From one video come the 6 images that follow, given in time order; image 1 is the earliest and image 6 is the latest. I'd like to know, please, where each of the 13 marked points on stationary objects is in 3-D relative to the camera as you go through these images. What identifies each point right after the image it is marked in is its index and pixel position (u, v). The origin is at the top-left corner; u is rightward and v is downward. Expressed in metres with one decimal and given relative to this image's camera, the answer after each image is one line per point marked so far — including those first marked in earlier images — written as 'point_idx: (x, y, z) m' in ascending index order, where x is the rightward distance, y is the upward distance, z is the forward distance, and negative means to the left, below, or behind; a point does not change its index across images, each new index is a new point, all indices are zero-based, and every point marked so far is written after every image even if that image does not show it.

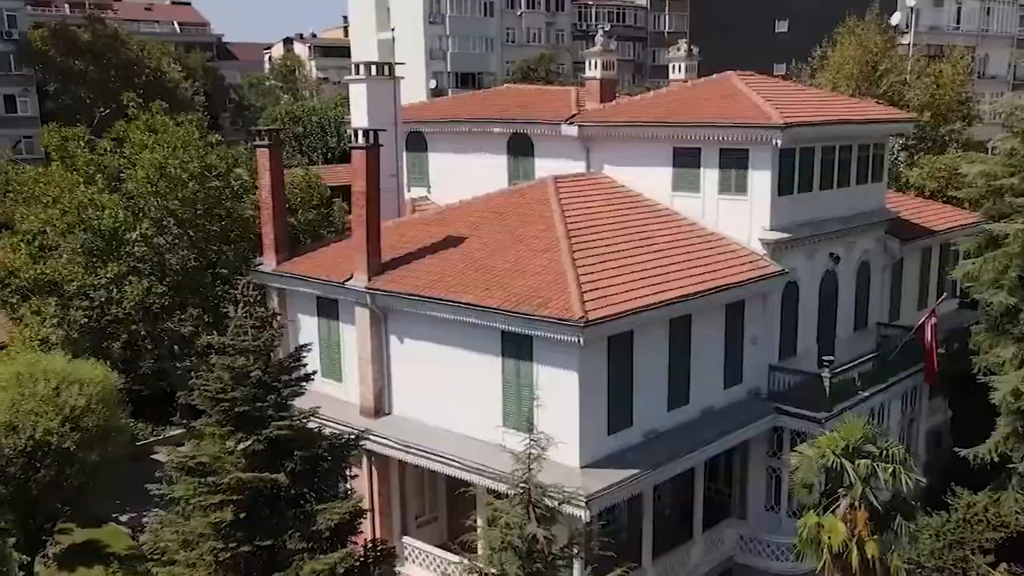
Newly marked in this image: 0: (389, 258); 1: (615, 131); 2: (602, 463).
0: (-2.2, +0.5, +17.2) m
1: (+2.1, +3.2, +19.2) m
2: (+1.4, -2.7, +14.5) m
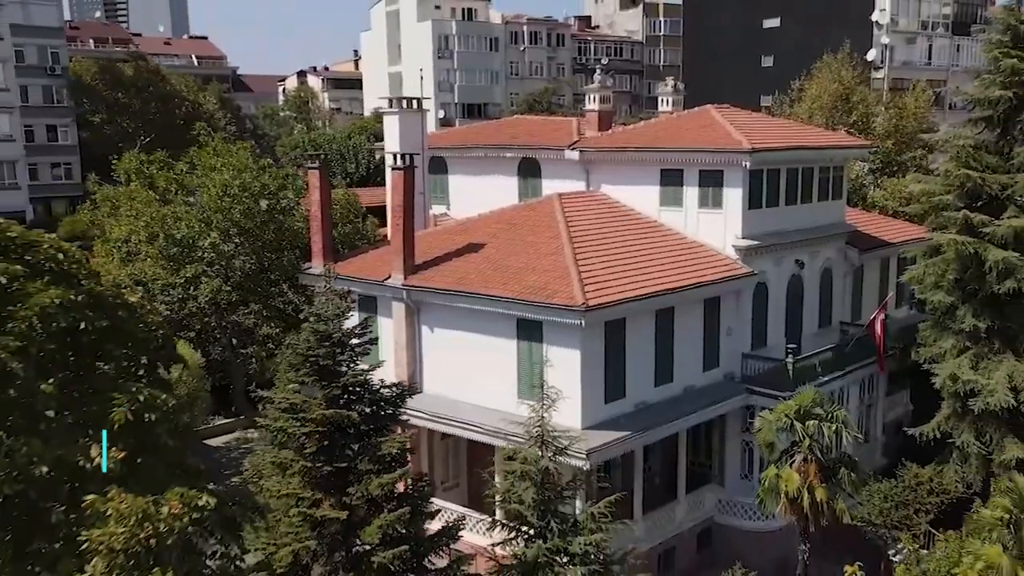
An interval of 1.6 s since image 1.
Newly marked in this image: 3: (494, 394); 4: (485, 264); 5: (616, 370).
0: (-2.0, +0.6, +20.4) m
1: (+2.4, +3.2, +22.5) m
2: (+1.7, -2.6, +17.7) m
3: (-0.3, -2.1, +18.8) m
4: (-0.6, +0.5, +19.4) m
5: (+2.0, -1.6, +18.1) m
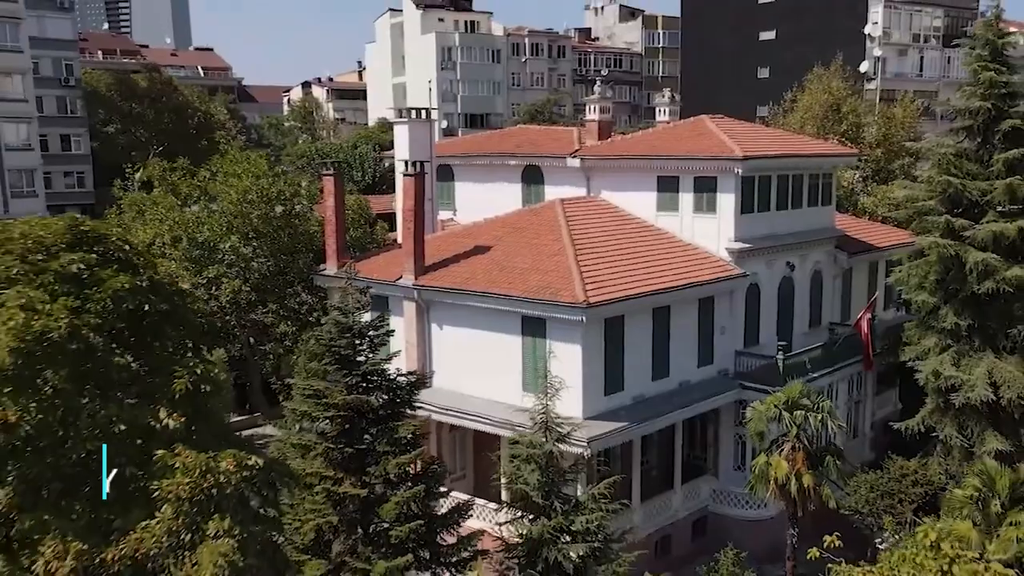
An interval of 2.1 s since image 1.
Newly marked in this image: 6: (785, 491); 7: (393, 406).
0: (-1.9, +0.6, +21.6) m
1: (+2.5, +3.1, +23.7) m
2: (+1.8, -2.6, +18.8) m
3: (-0.2, -2.1, +19.9) m
4: (-0.5, +0.5, +20.5) m
5: (+2.1, -1.6, +19.2) m
6: (+5.3, -3.9, +18.2) m
7: (-1.9, -1.9, +15.1) m
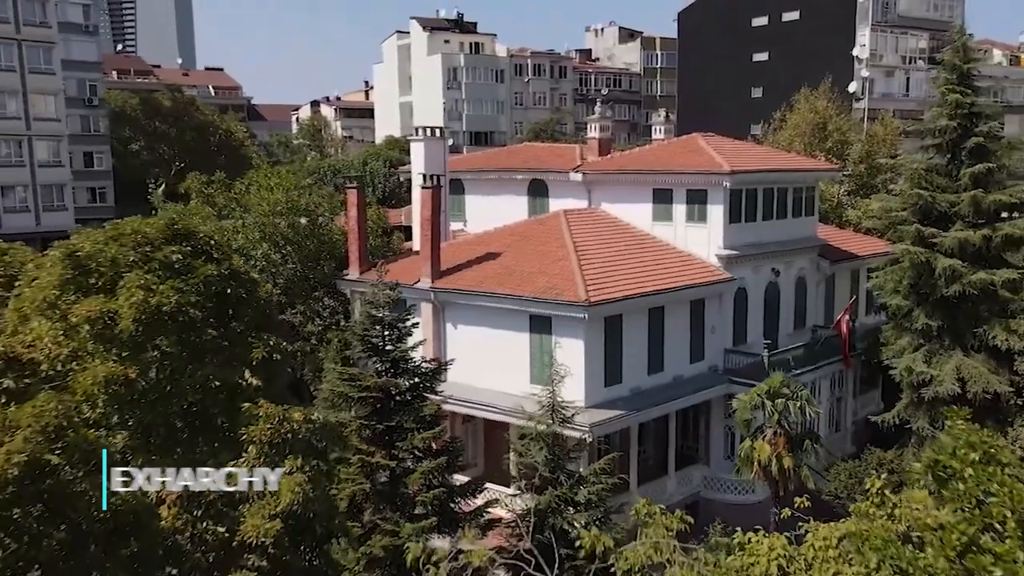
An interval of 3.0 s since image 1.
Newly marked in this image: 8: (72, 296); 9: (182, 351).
0: (-1.7, +0.5, +23.6) m
1: (+2.7, +3.0, +25.8) m
2: (+2.0, -2.6, +20.8) m
3: (0.0, -2.2, +21.9) m
4: (-0.3, +0.4, +22.5) m
5: (+2.3, -1.6, +21.2) m
6: (+5.5, -3.9, +20.2) m
7: (-1.7, -1.8, +17.1) m
8: (-4.8, -0.1, +10.3) m
9: (-3.7, -0.7, +10.7) m
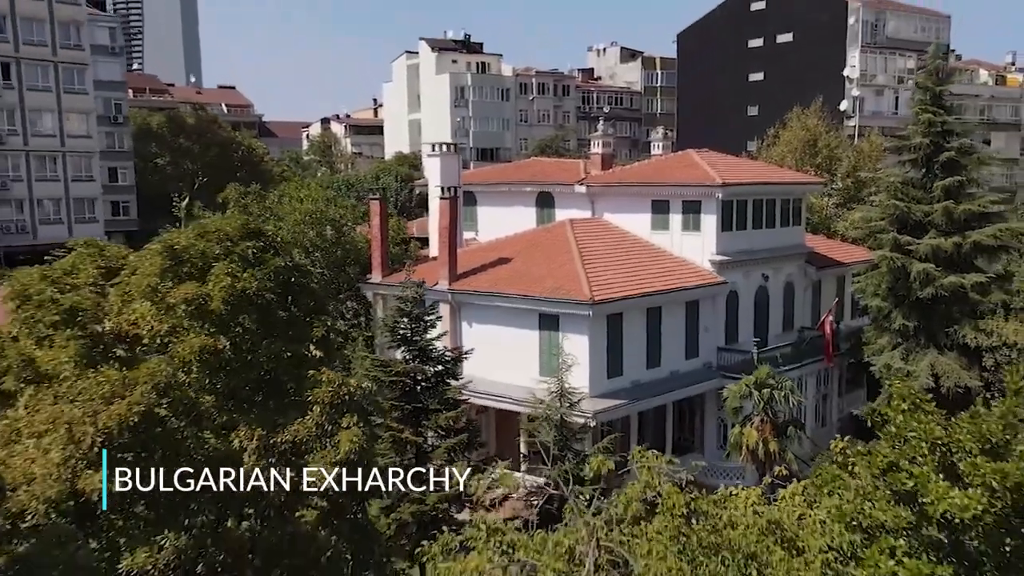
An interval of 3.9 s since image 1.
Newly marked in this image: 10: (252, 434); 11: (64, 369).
0: (-1.4, +0.4, +25.8) m
1: (+3.0, +2.9, +28.0) m
2: (+2.2, -2.6, +22.9) m
3: (+0.2, -2.2, +24.0) m
4: (0.0, +0.4, +24.7) m
5: (+2.6, -1.6, +23.4) m
6: (+5.7, -4.0, +22.3) m
7: (-1.4, -1.8, +19.2) m
8: (-4.5, +0.1, +12.5) m
9: (-3.4, -0.6, +12.8) m
10: (-3.3, -1.9, +12.0) m
11: (-5.5, -1.0, +11.6) m
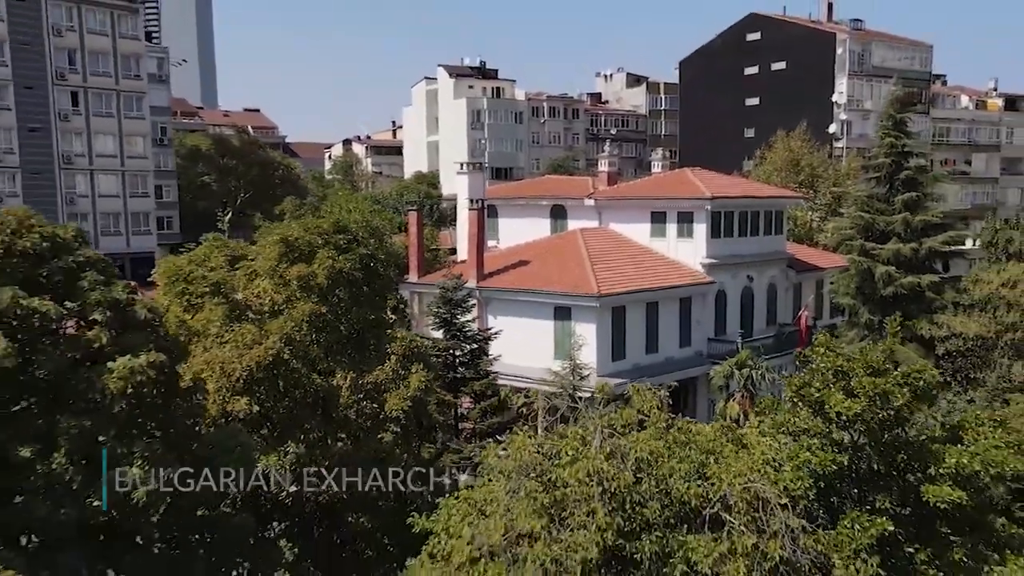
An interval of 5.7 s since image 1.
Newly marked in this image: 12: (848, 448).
0: (-0.8, +0.5, +30.1) m
1: (+3.6, +2.9, +32.3) m
2: (+2.8, -2.5, +27.1) m
3: (+0.8, -2.1, +28.2) m
4: (+0.6, +0.5, +29.0) m
5: (+3.1, -1.5, +27.5) m
6: (+6.3, -3.8, +26.4) m
7: (-0.9, -1.6, +23.4) m
8: (-4.1, +0.4, +16.8) m
9: (-3.0, -0.2, +17.1) m
10: (-2.9, -1.5, +16.3) m
11: (-5.0, -0.6, +15.9) m
12: (+4.9, -2.3, +13.8) m
